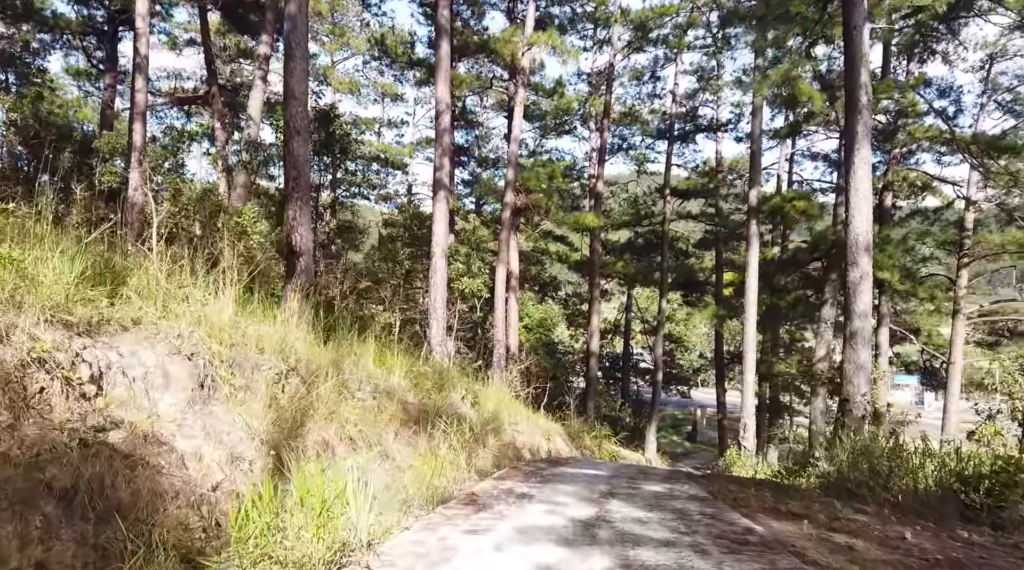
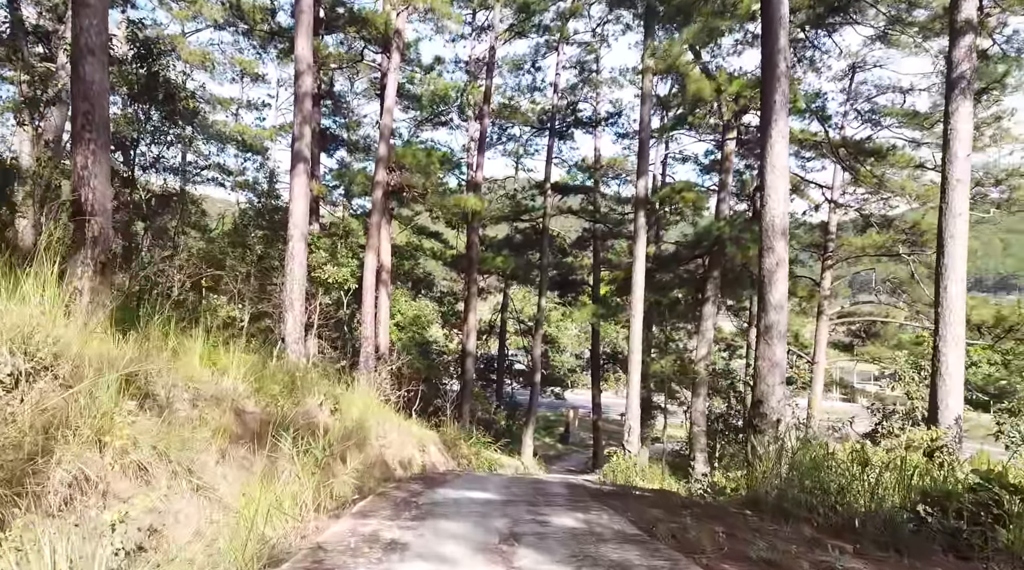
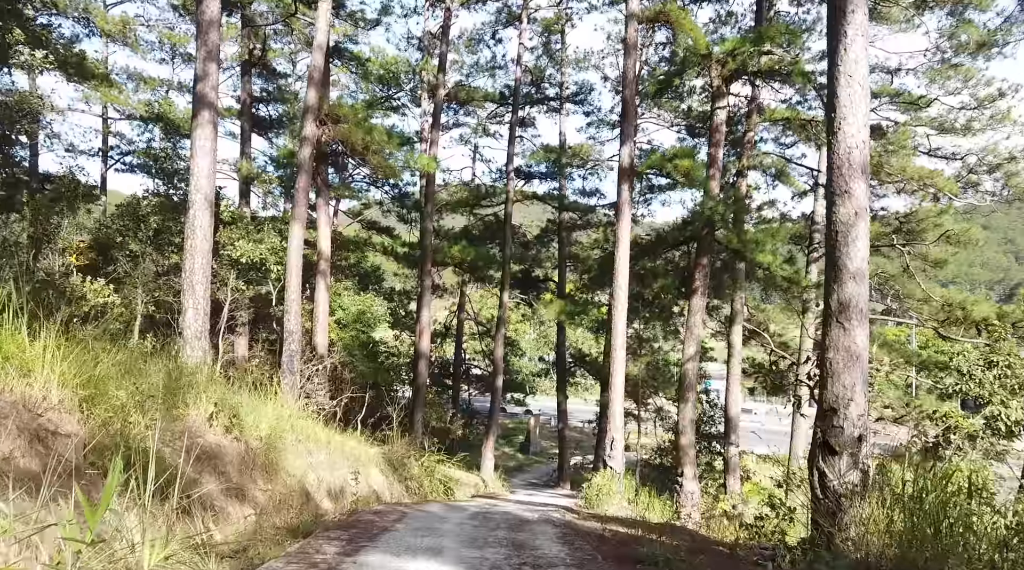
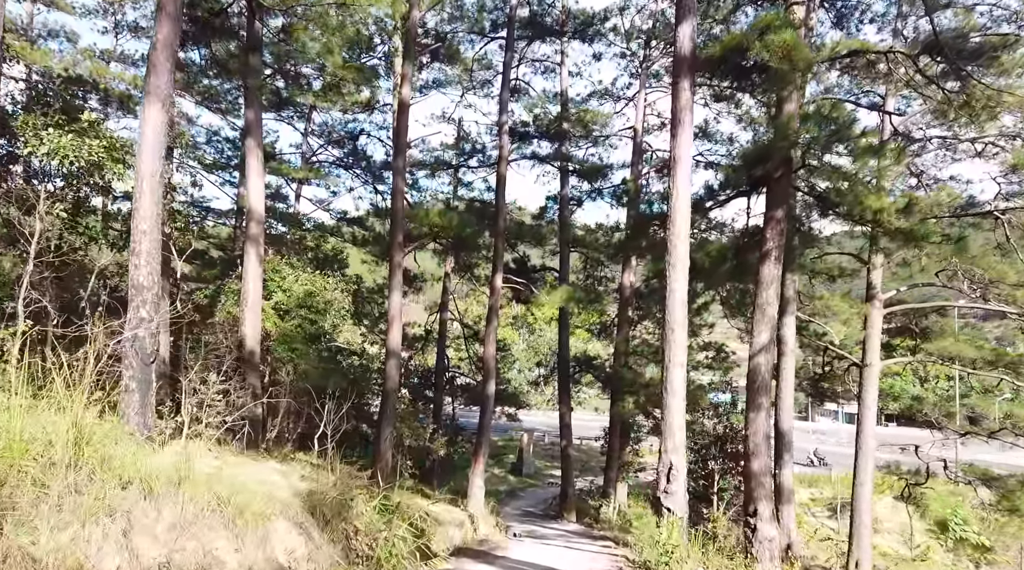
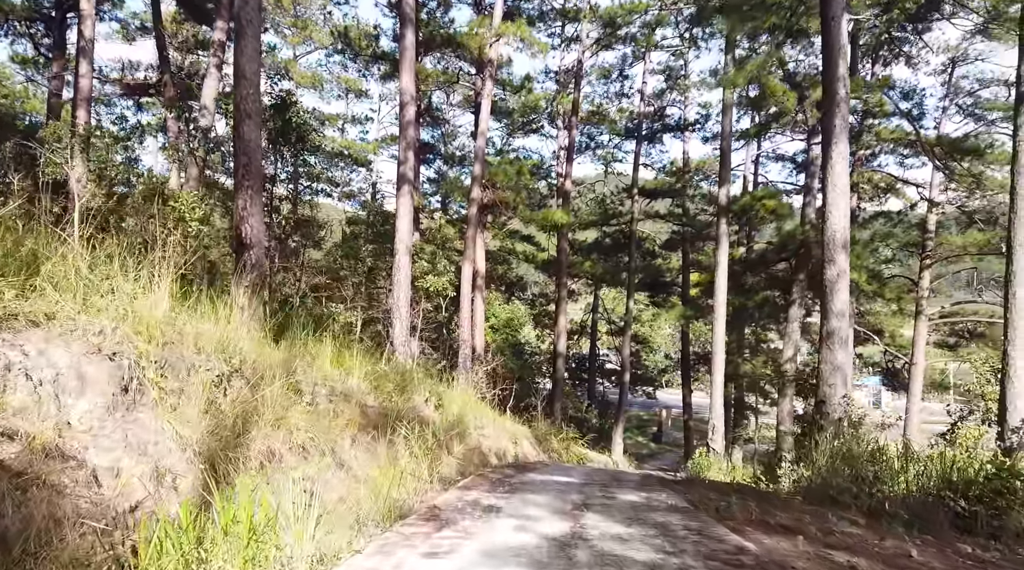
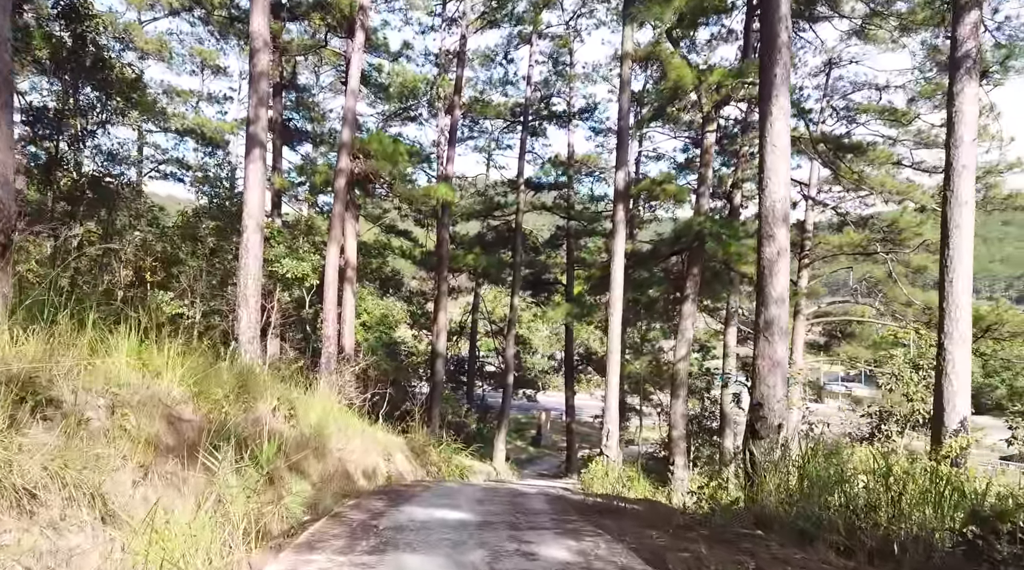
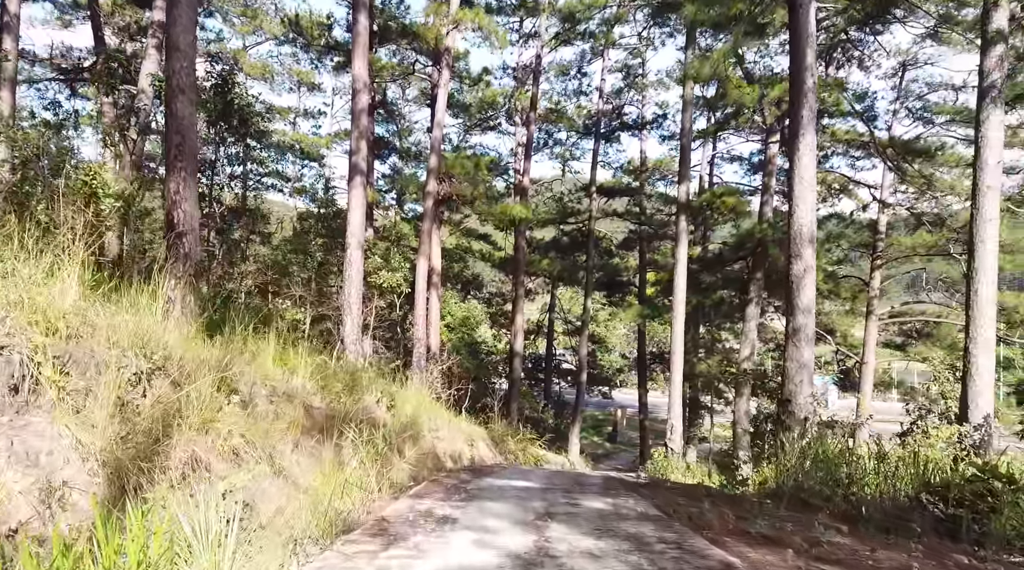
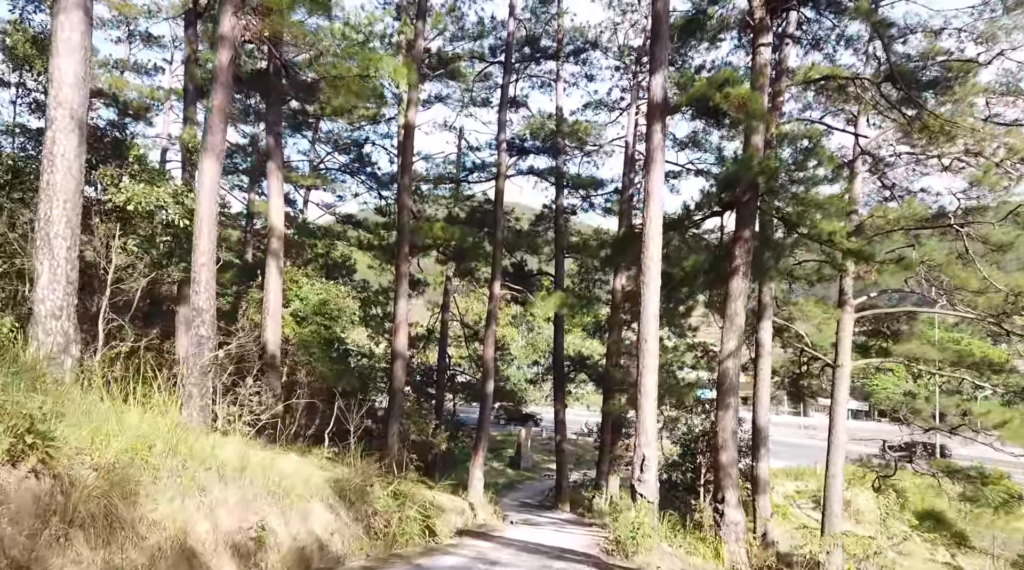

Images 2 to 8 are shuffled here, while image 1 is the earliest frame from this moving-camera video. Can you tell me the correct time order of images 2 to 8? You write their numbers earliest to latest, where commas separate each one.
5, 7, 2, 6, 3, 8, 4
